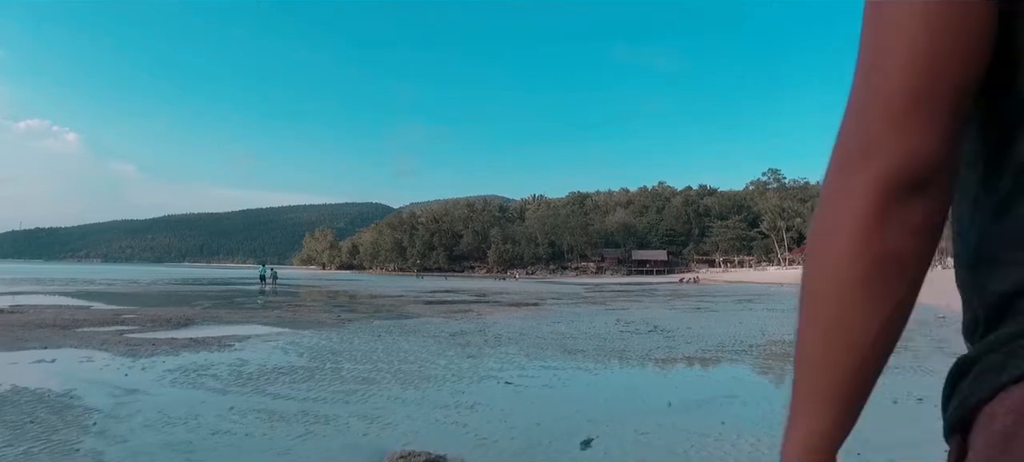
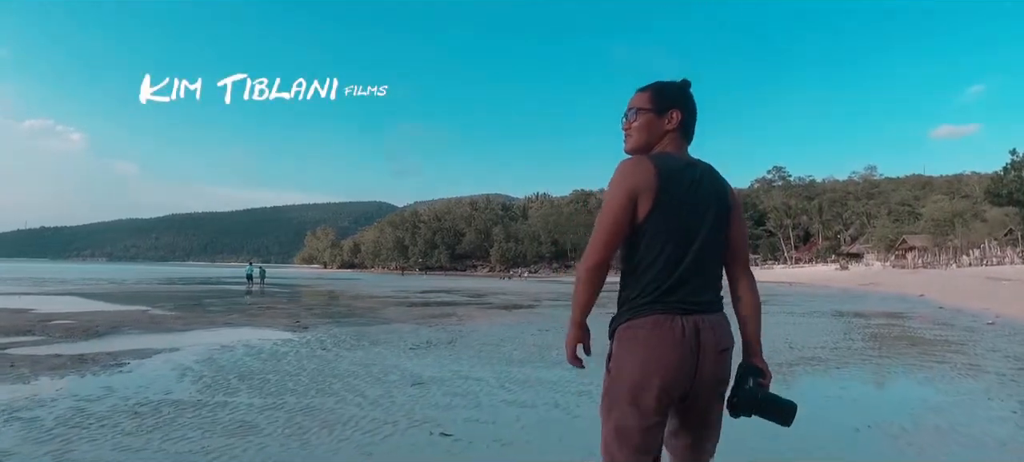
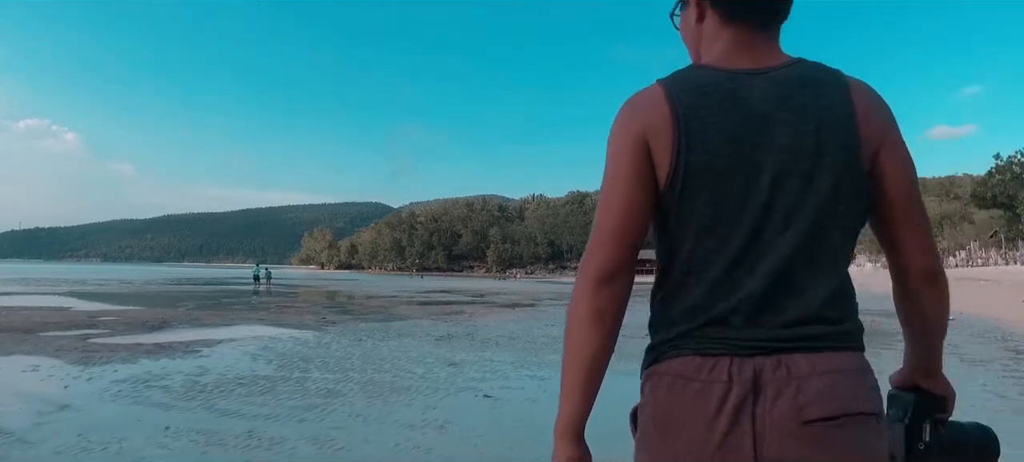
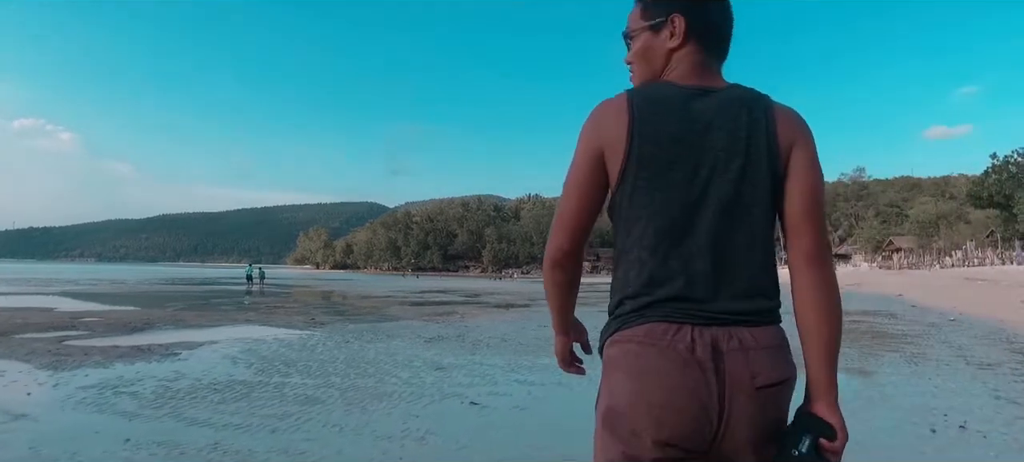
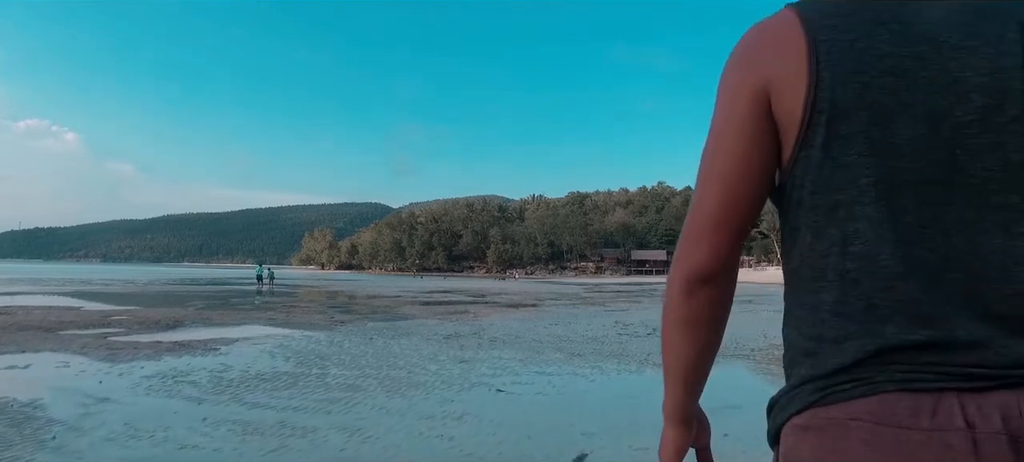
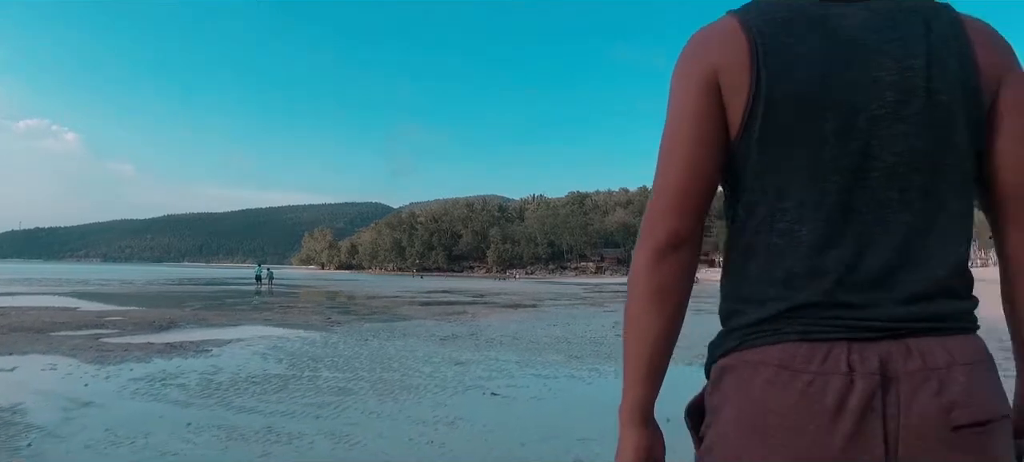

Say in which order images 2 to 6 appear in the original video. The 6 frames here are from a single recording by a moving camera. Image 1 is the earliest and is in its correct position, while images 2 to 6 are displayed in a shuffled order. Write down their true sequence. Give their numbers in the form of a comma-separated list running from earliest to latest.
5, 6, 3, 4, 2
